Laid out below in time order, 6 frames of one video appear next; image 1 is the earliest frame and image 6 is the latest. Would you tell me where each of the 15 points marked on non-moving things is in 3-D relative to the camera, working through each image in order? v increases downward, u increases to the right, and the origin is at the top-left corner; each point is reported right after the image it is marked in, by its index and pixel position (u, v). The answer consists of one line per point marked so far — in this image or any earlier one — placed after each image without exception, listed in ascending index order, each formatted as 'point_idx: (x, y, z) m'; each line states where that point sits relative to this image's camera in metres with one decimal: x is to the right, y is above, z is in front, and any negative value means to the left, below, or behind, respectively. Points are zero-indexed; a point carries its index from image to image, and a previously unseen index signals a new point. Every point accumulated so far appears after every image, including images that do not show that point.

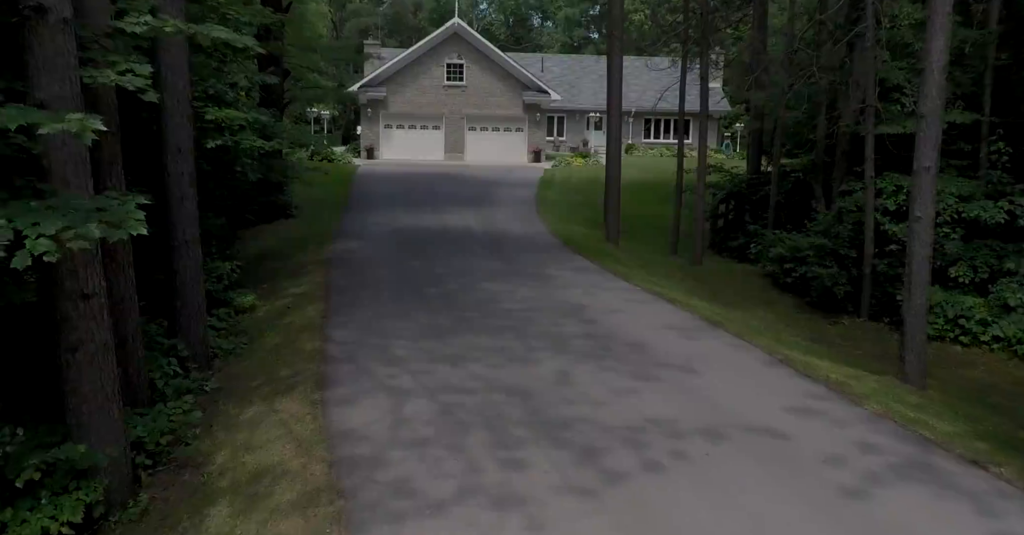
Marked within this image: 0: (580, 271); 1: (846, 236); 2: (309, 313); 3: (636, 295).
0: (+1.3, -0.1, +16.7) m
1: (+6.4, +0.6, +16.6) m
2: (-3.0, -0.7, +12.8) m
3: (+2.1, -0.5, +14.4) m
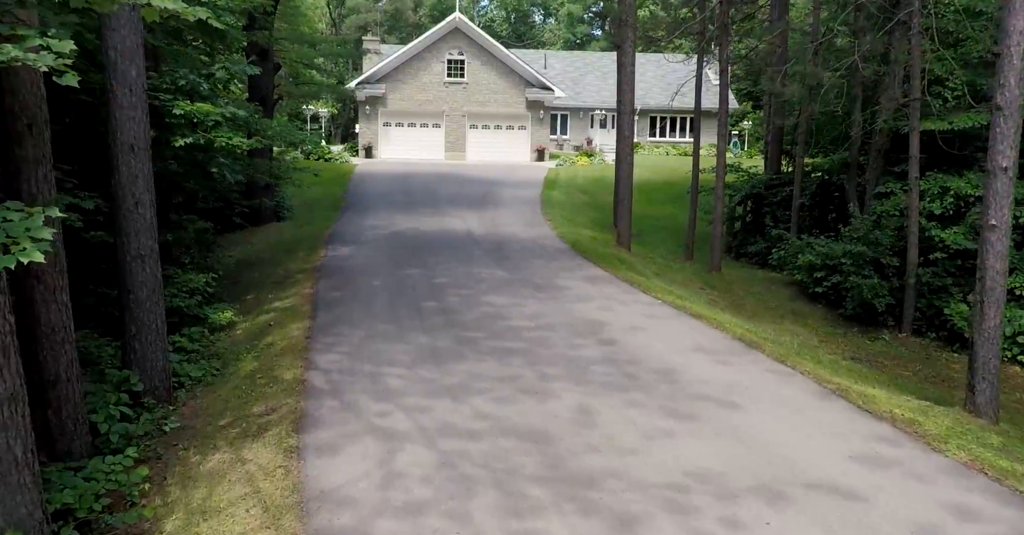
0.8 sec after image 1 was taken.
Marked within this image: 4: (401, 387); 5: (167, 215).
0: (+1.4, -0.2, +15.2) m
1: (+6.5, +0.4, +15.1) m
2: (-2.9, -0.9, +11.3) m
3: (+2.2, -0.6, +13.0) m
4: (-1.2, -1.2, +9.0) m
5: (-5.1, +0.8, +12.7) m
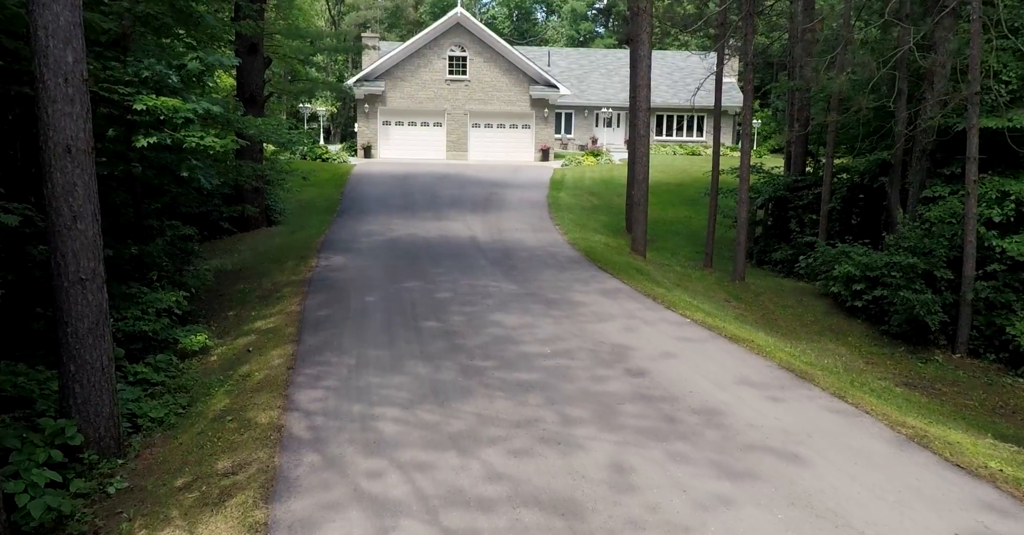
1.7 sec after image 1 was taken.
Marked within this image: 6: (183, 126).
0: (+1.6, -0.4, +13.7) m
1: (+6.7, +0.2, +13.6) m
2: (-2.7, -1.1, +9.9) m
3: (+2.3, -0.8, +11.5) m
4: (-1.0, -1.5, +7.5) m
5: (-4.9, +0.6, +11.3) m
6: (-4.0, +1.7, +10.5) m
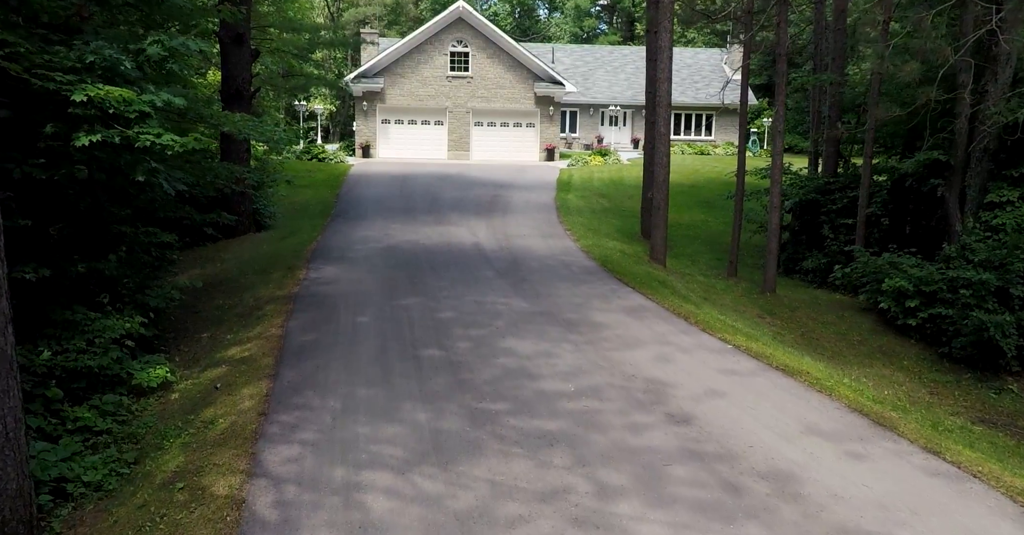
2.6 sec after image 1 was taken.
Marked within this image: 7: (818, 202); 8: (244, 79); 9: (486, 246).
0: (+1.8, -0.7, +12.1) m
1: (+6.9, 0.0, +12.0) m
2: (-2.6, -1.3, +8.2) m
3: (+2.5, -1.0, +9.9) m
4: (-0.8, -1.7, +5.8) m
5: (-4.7, +0.3, +9.6) m
6: (-3.8, +1.5, +8.9) m
7: (+6.8, +1.5, +19.4) m
8: (-5.9, +4.1, +19.0) m
9: (-0.5, +0.5, +18.2) m
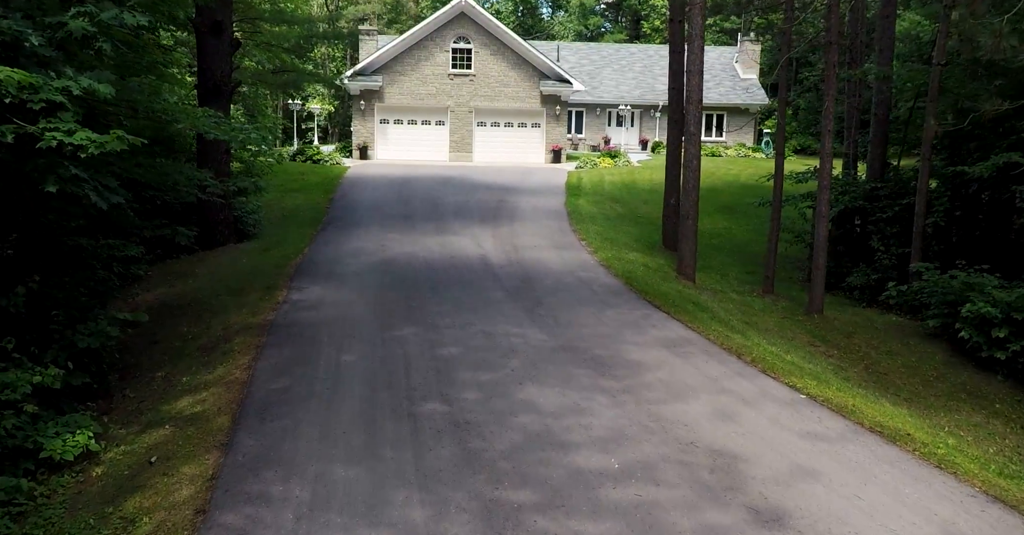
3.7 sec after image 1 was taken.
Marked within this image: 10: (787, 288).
0: (+1.9, -1.0, +10.0) m
1: (+7.0, -0.3, +9.9) m
2: (-2.4, -1.6, +6.1) m
3: (+2.7, -1.3, +7.8) m
4: (-0.7, -2.0, +3.8) m
5: (-4.5, 0.0, +7.6) m
6: (-3.6, +1.2, +6.8) m
7: (+7.0, +1.2, +17.3) m
8: (-5.7, +3.8, +17.0) m
9: (-0.3, +0.1, +16.1) m
10: (+5.5, -0.4, +17.3) m
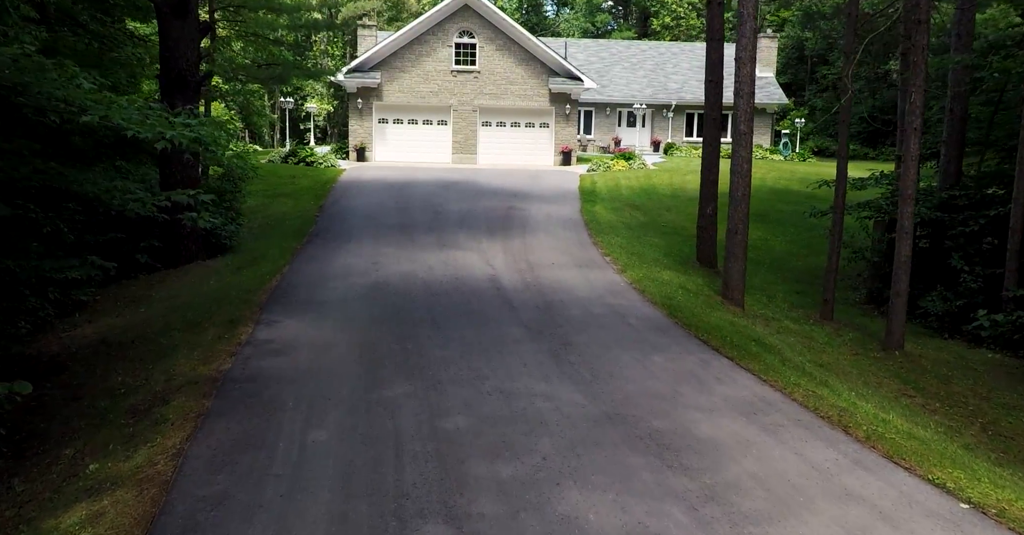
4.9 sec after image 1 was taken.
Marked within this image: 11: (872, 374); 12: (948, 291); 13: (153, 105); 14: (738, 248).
0: (+2.2, -1.3, +7.5) m
1: (+7.3, -0.7, +7.3) m
2: (-2.2, -1.9, +3.6) m
3: (+2.9, -1.7, +5.2) m
4: (-0.4, -2.3, +1.2) m
5: (-4.3, -0.3, +5.0) m
6: (-3.4, +0.8, +4.3) m
7: (+7.3, +0.8, +14.7) m
8: (-5.4, +3.5, +14.4) m
9: (-0.1, -0.2, +13.6) m
10: (+5.7, -0.8, +14.8) m
11: (+4.6, -1.4, +11.0) m
12: (+7.1, -0.4, +14.1) m
13: (-3.6, +1.6, +8.6) m
14: (+3.6, +0.3, +13.8) m
